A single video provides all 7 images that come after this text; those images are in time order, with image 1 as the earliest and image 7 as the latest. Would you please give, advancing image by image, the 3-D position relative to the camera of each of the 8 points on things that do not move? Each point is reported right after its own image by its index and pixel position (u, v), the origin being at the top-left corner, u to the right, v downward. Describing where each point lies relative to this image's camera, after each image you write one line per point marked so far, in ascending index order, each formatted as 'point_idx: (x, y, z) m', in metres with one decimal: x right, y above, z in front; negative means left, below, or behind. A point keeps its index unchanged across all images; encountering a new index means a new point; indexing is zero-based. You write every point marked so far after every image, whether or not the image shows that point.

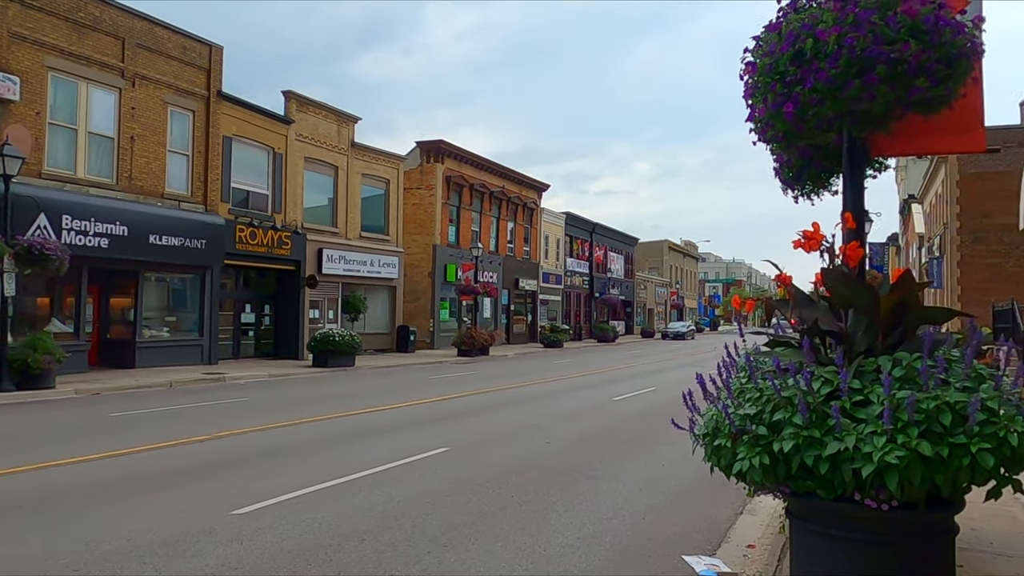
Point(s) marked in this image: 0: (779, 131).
0: (+1.7, +1.0, +4.8) m
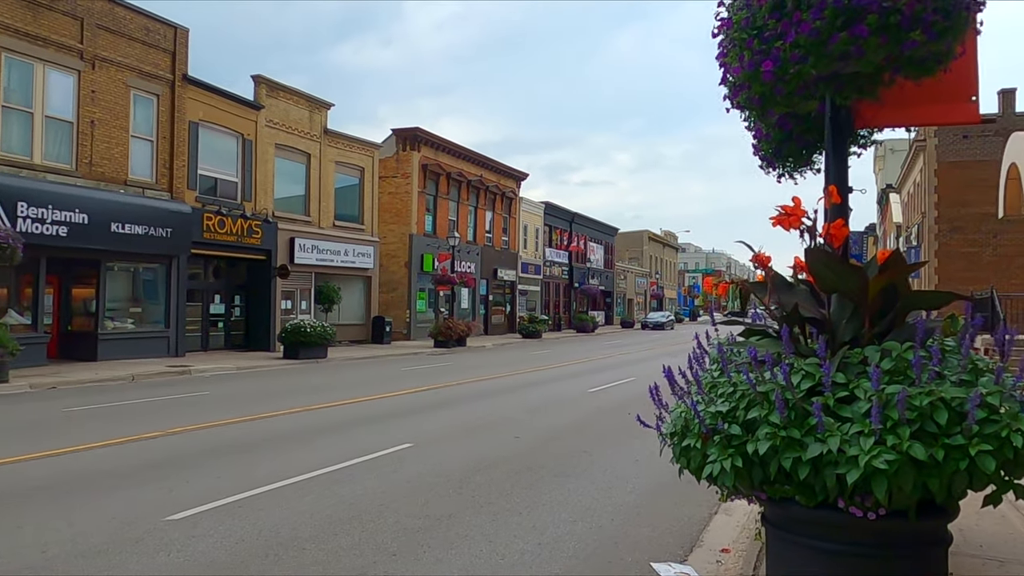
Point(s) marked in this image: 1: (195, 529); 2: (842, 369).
0: (+1.4, +1.1, +4.4) m
1: (-2.5, -1.9, +5.9) m
2: (+1.5, -0.4, +3.6) m
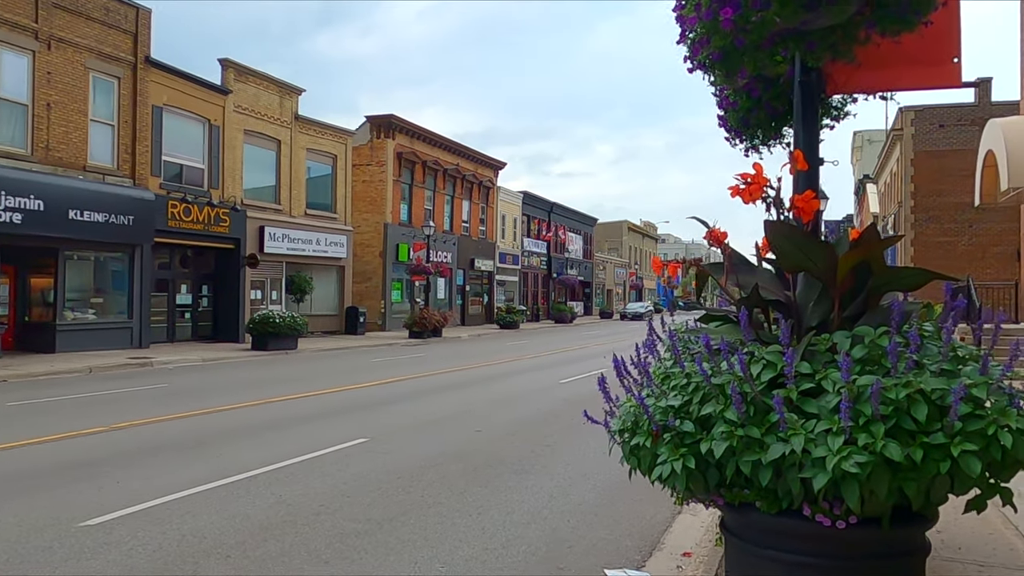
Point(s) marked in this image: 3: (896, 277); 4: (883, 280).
0: (+1.1, +1.2, +3.9) m
1: (-2.8, -1.8, +5.4) m
2: (+1.2, -0.3, +3.1) m
3: (+1.6, 0.0, +3.2) m
4: (+1.6, 0.0, +3.3) m
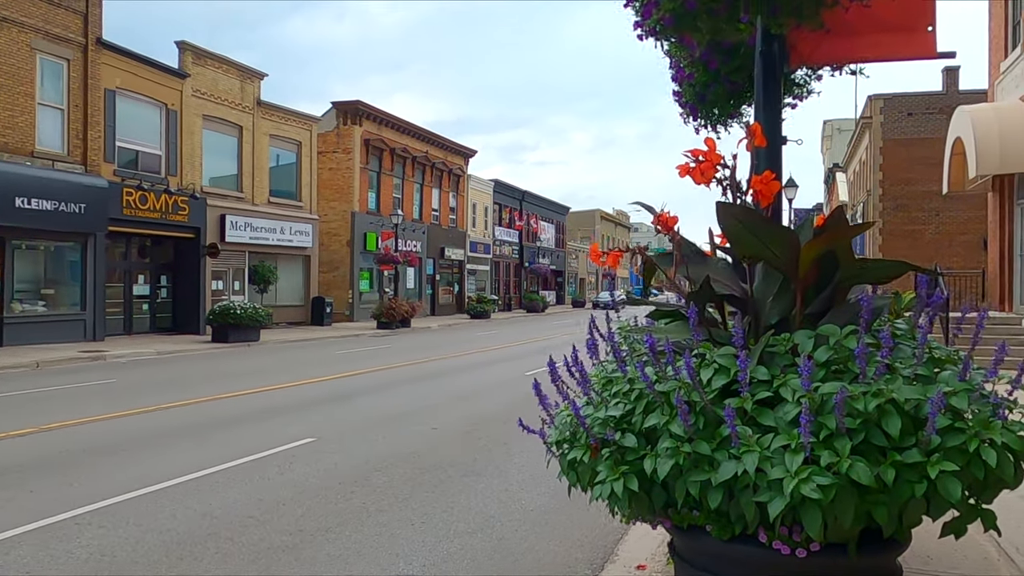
0: (+0.7, +1.3, +3.5) m
1: (-3.2, -1.7, +4.8) m
2: (+0.9, -0.3, +2.7) m
3: (+1.3, +0.1, +2.9) m
4: (+1.3, +0.1, +2.9) m
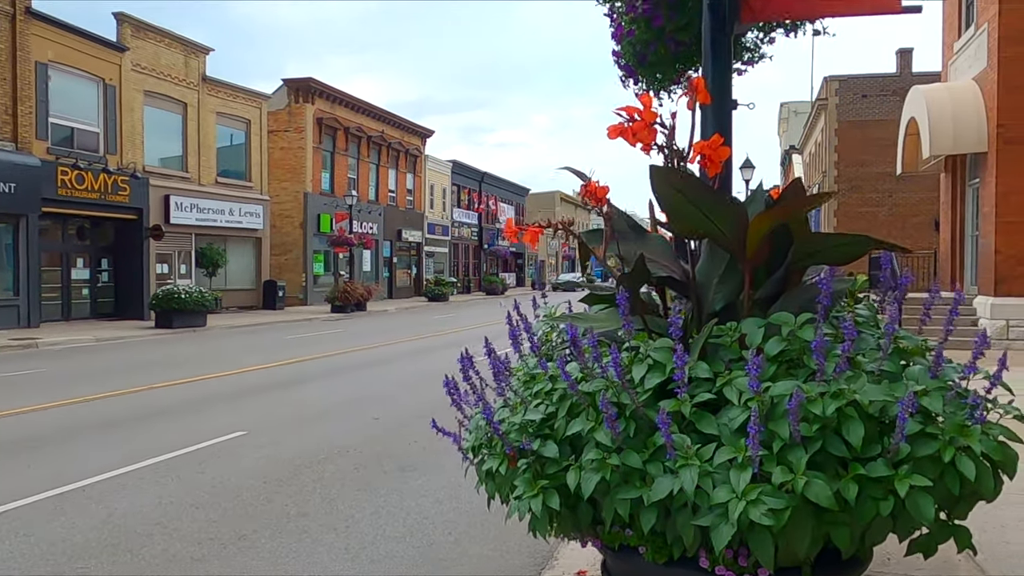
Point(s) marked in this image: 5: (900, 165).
0: (+0.4, +1.3, +3.1) m
1: (-3.6, -1.6, +4.3) m
2: (+0.6, -0.2, +2.3) m
3: (+1.0, +0.1, +2.5) m
4: (+1.0, +0.1, +2.5) m
5: (+9.7, +3.1, +19.0) m
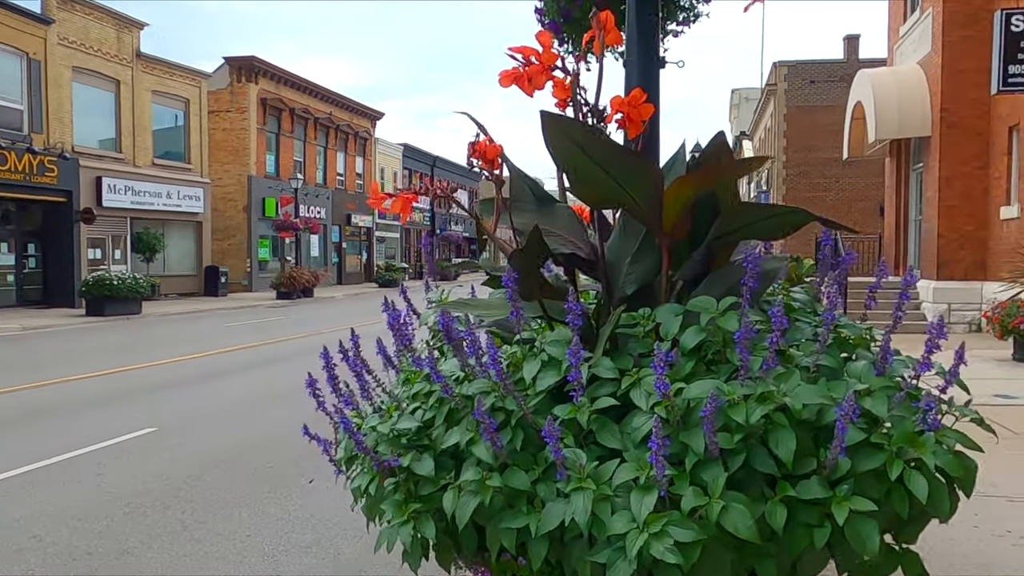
0: (0.0, +1.4, +2.6) m
1: (-4.1, -1.5, +3.6) m
2: (+0.3, -0.2, +1.9) m
3: (+0.7, +0.2, +2.1) m
4: (+0.6, +0.2, +2.1) m
5: (+8.4, +3.5, +19.1) m
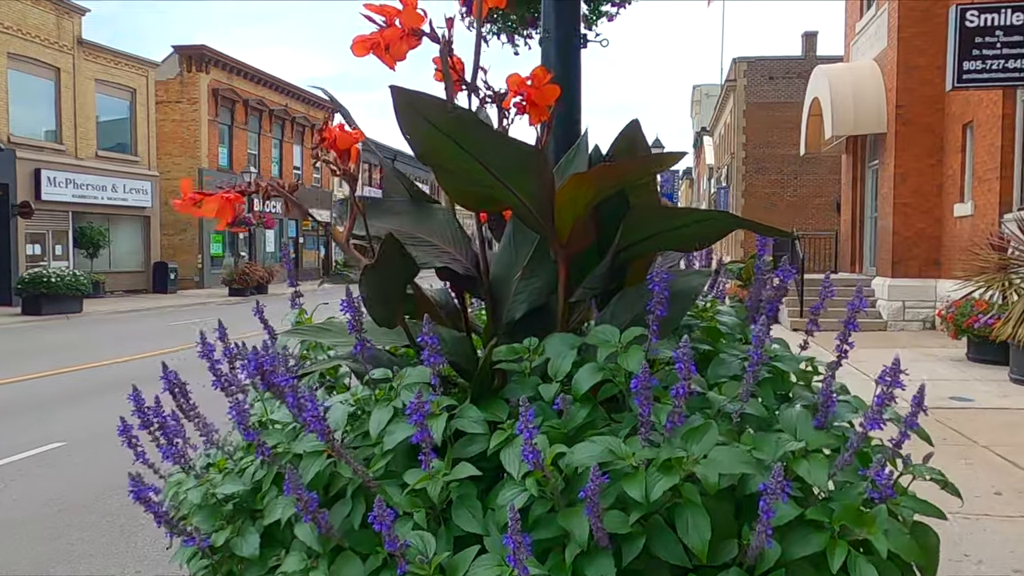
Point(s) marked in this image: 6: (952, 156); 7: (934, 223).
0: (-0.4, +1.4, +2.2) m
1: (-4.4, -1.6, +3.0) m
2: (0.0, -0.2, +1.5) m
3: (+0.3, +0.1, +1.7) m
4: (+0.3, +0.1, +1.7) m
5: (+7.3, +3.6, +19.0) m
6: (+8.2, +2.5, +14.2) m
7: (+8.2, +1.3, +14.7) m
